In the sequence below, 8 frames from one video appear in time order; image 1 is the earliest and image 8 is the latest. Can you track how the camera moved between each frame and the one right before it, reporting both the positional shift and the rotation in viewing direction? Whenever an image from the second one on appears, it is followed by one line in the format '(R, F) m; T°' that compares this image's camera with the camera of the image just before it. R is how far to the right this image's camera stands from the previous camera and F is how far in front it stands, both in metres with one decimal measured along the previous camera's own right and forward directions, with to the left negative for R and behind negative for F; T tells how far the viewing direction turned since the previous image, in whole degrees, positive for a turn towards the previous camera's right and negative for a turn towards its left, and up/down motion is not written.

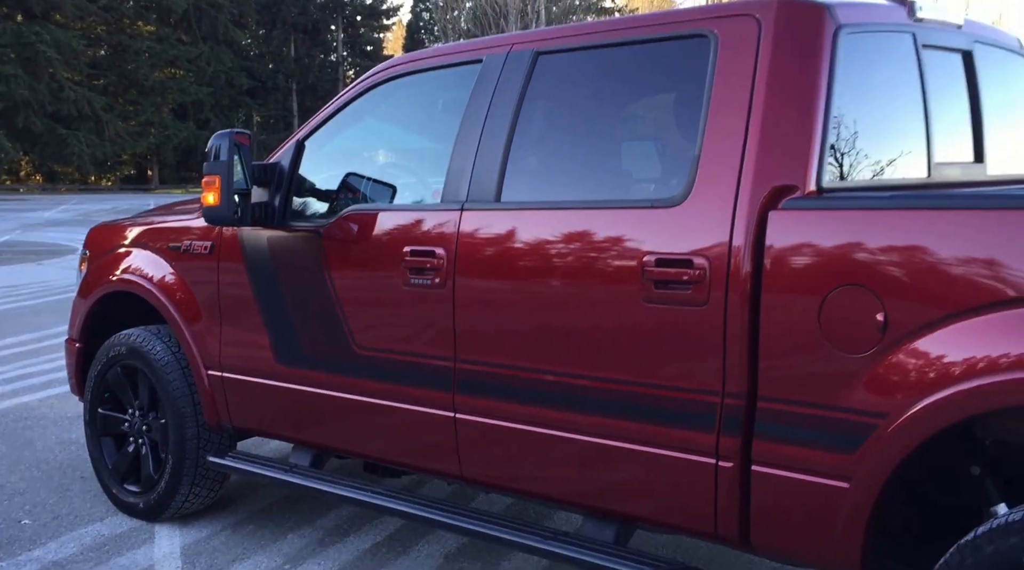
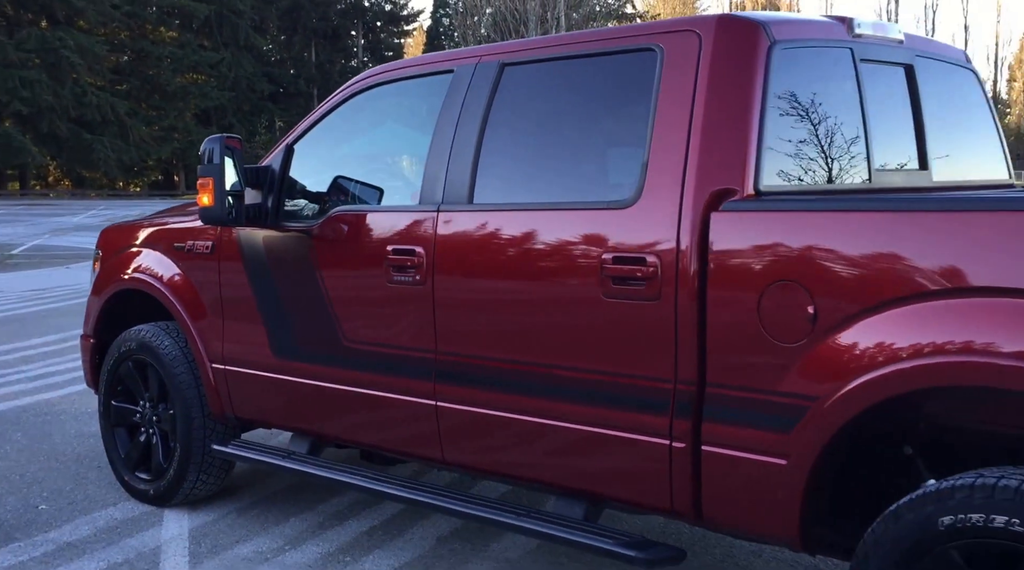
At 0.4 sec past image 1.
(+0.2, -0.2) m; -1°
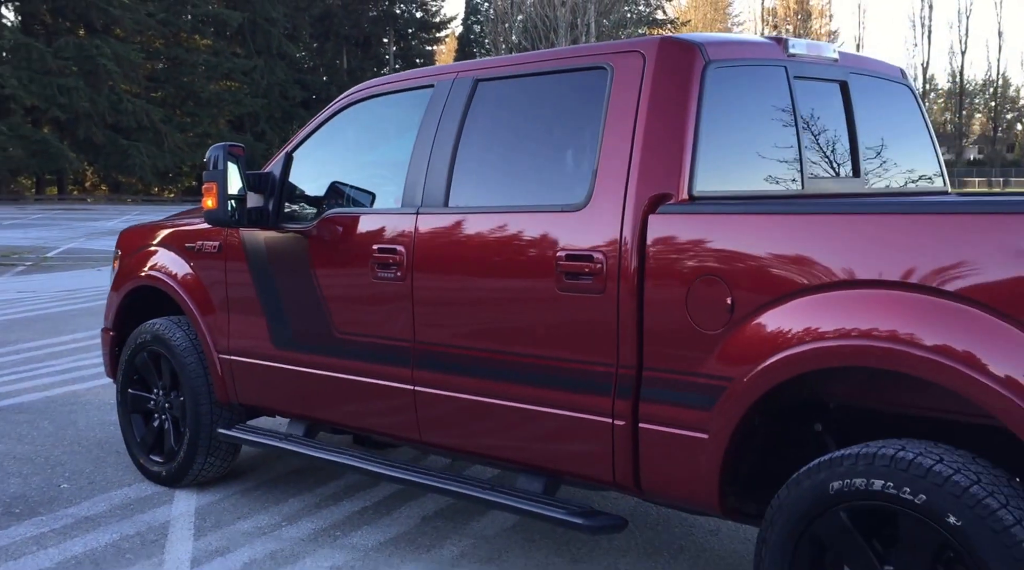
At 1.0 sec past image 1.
(+0.2, -0.3) m; -2°
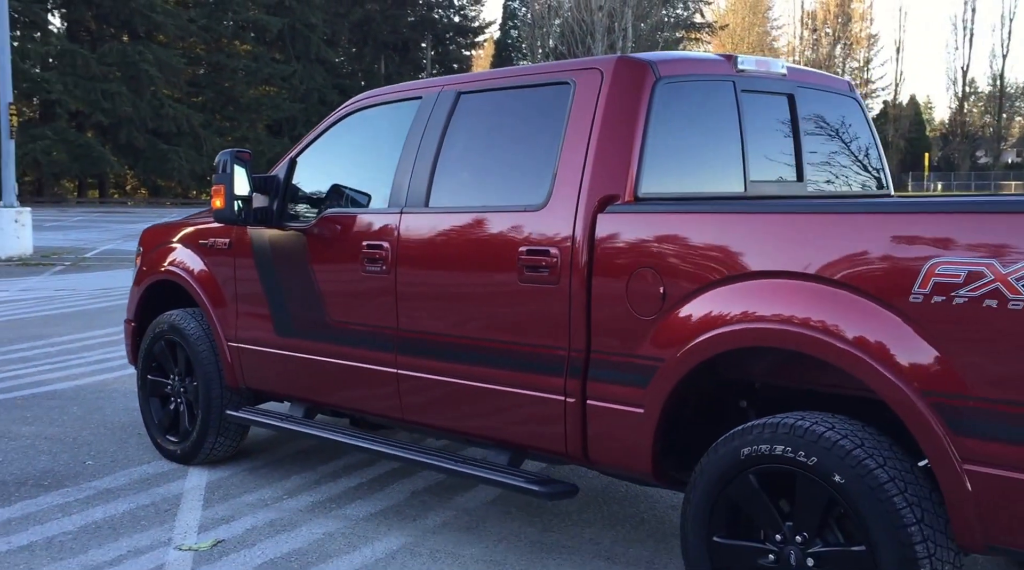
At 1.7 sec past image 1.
(+0.3, -0.4) m; -2°
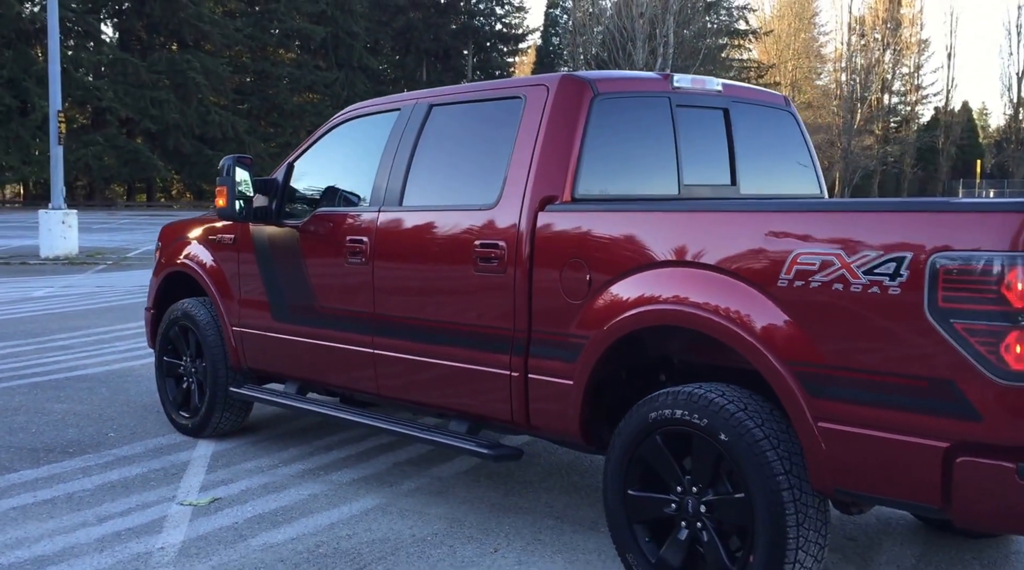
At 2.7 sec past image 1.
(+0.4, -0.5) m; -2°
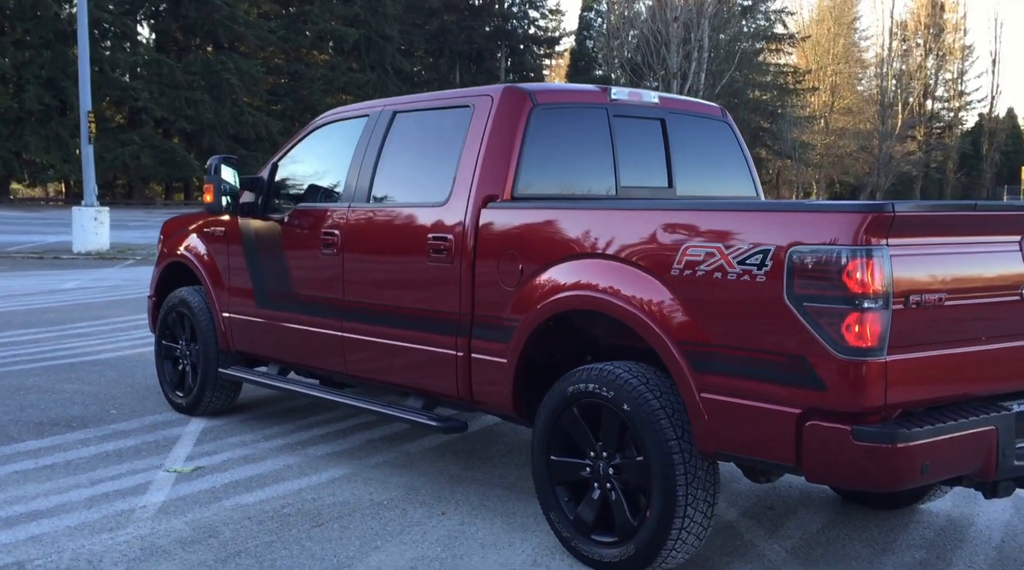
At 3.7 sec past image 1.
(+0.4, -0.4) m; -2°
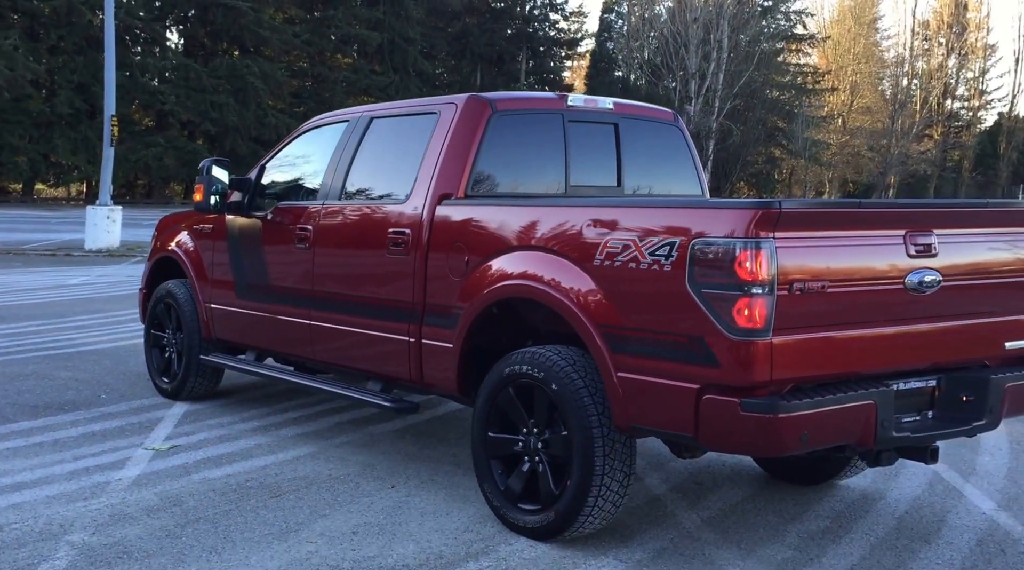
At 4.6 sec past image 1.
(+0.4, -0.3) m; -1°
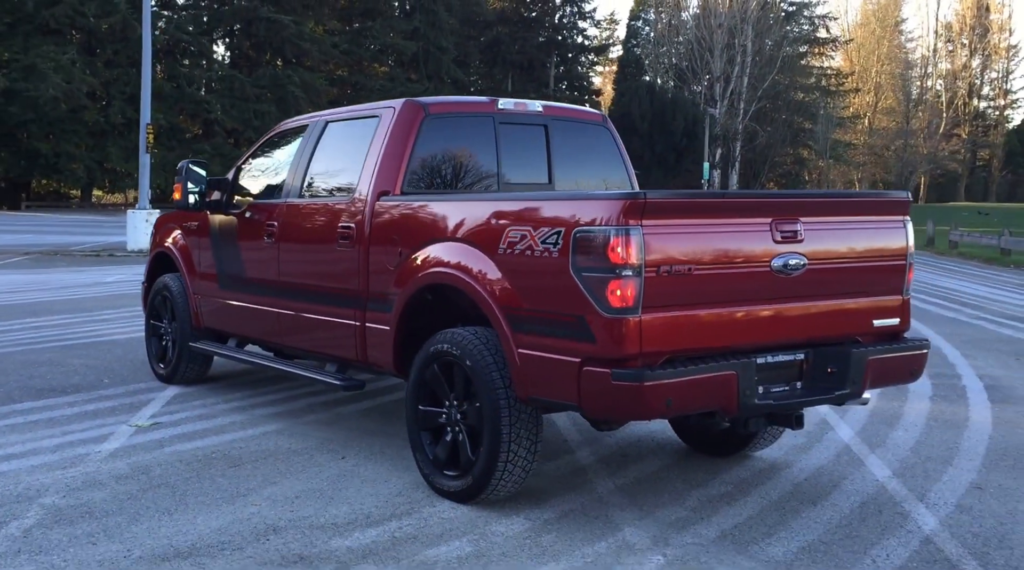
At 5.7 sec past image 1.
(+0.5, -0.4) m; -2°
